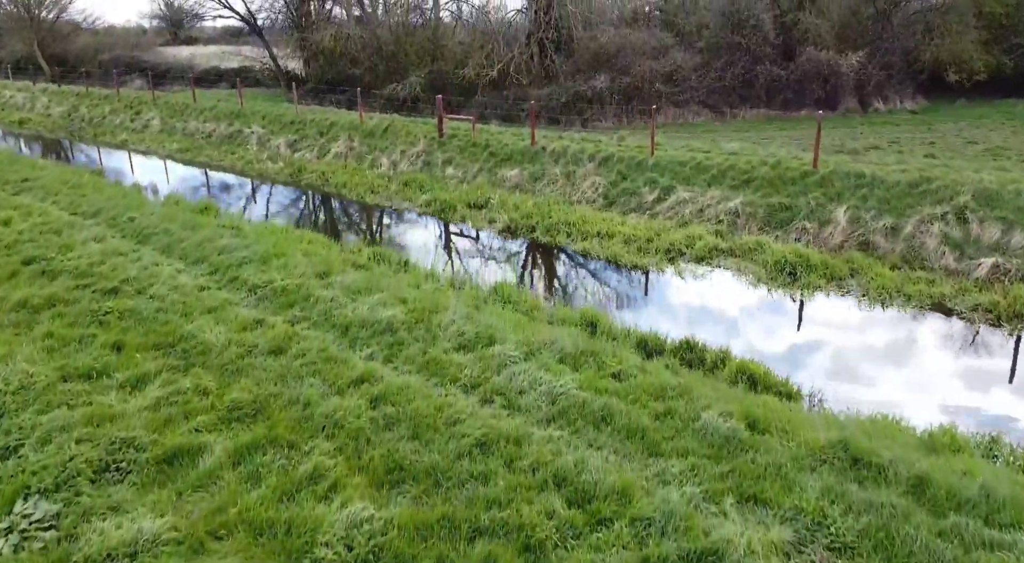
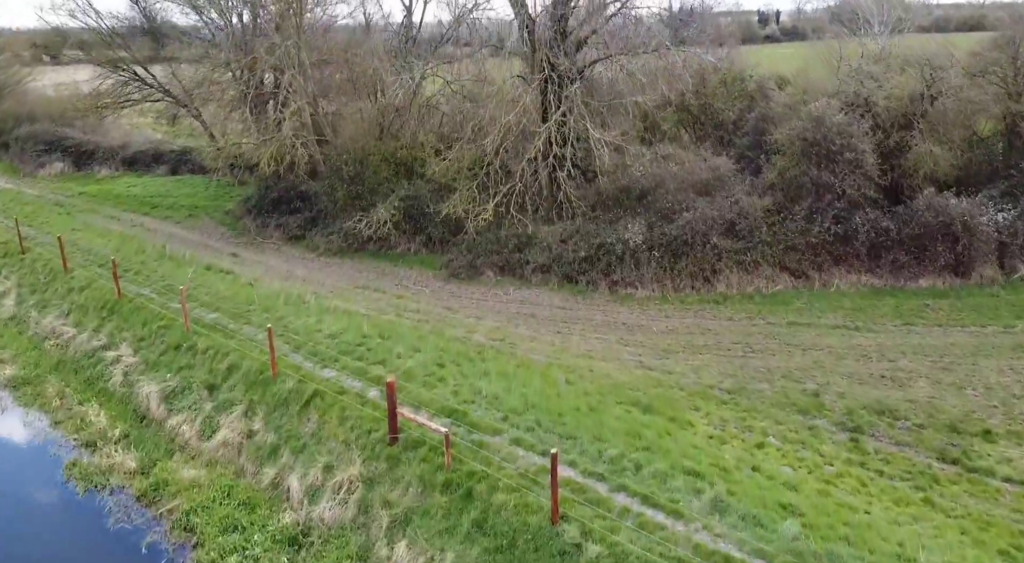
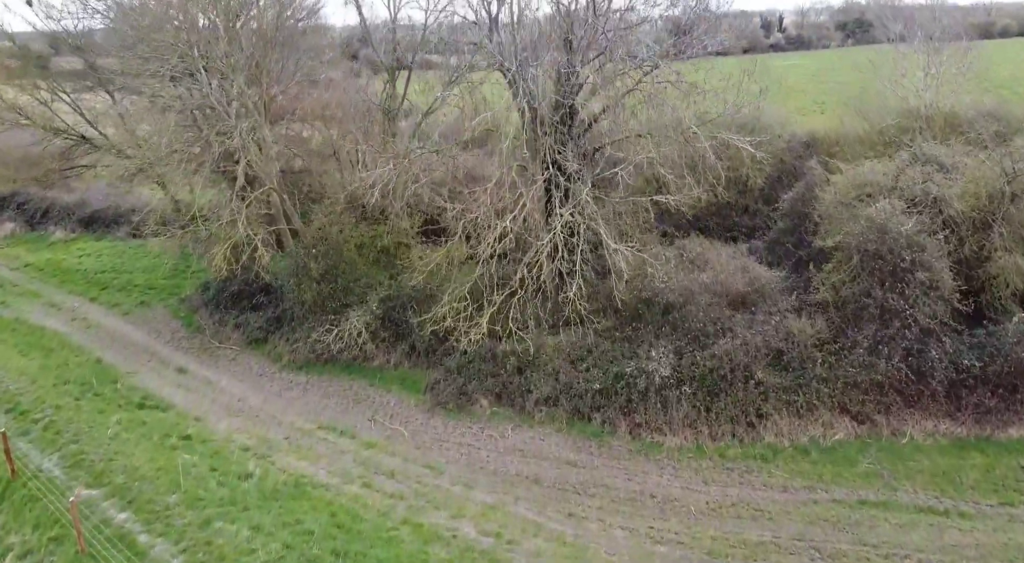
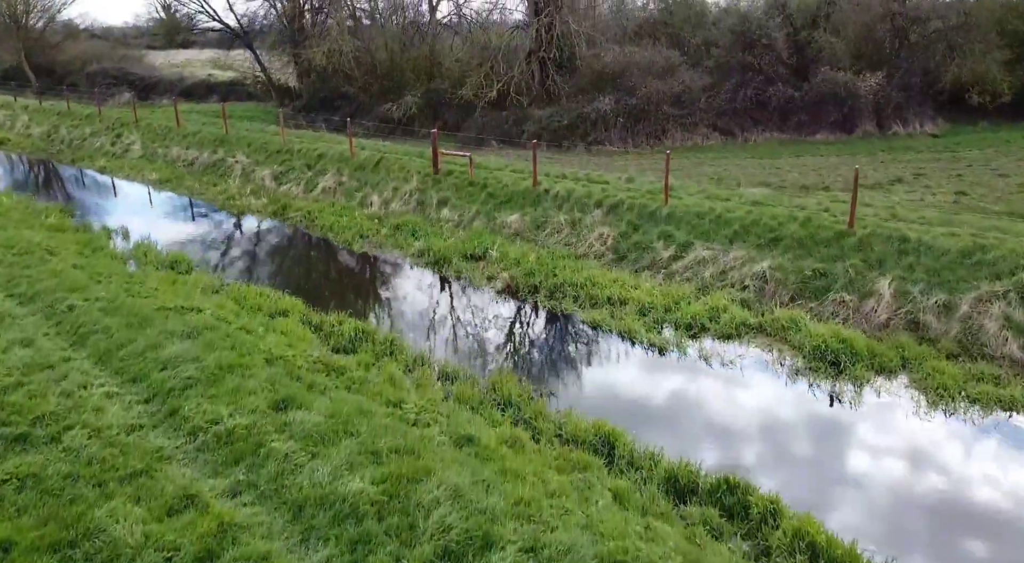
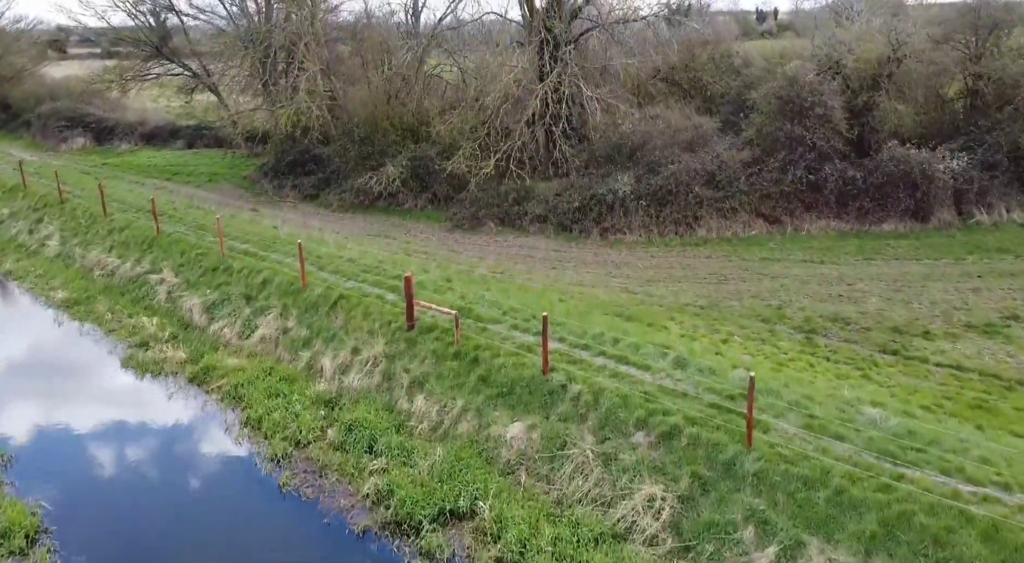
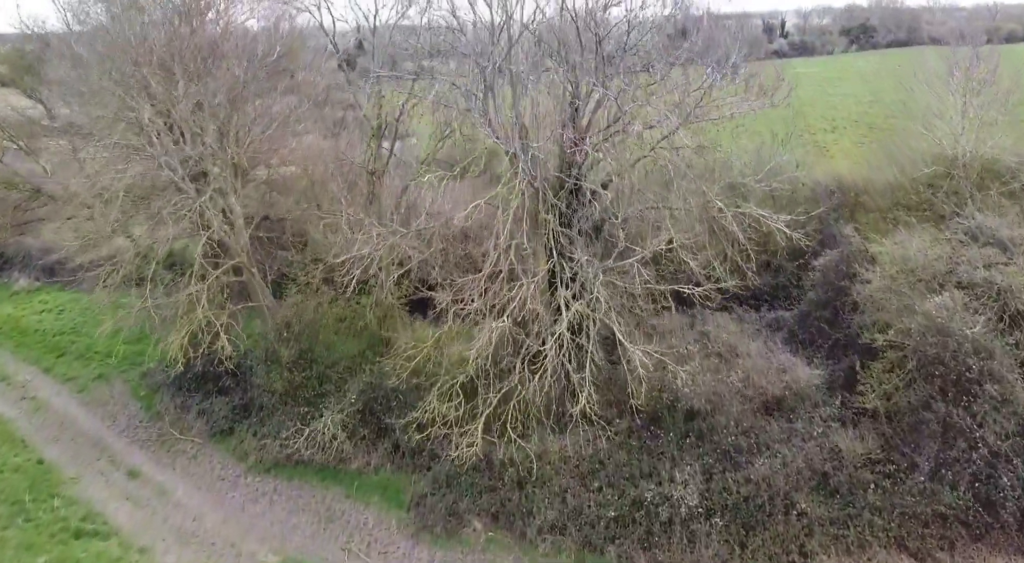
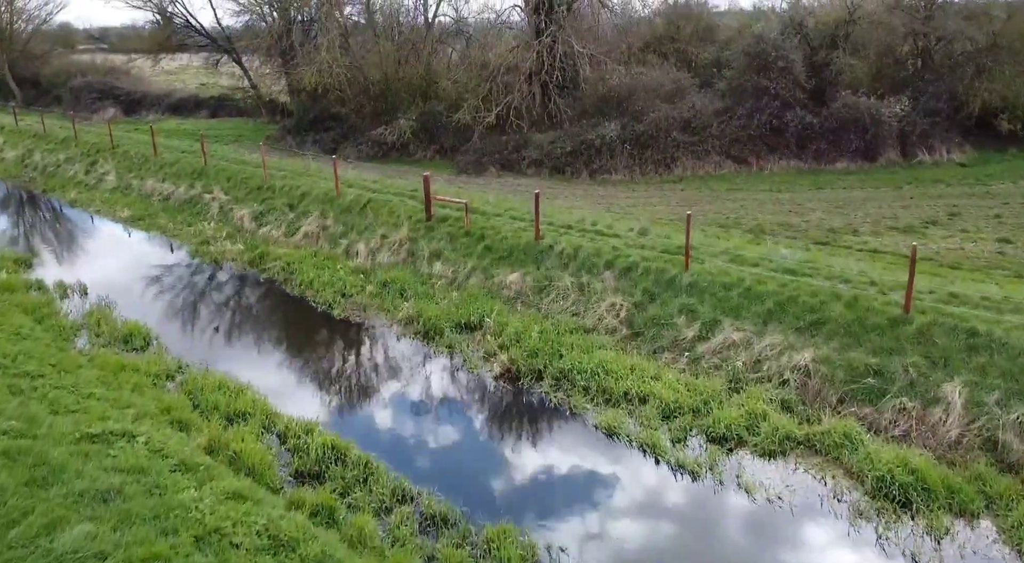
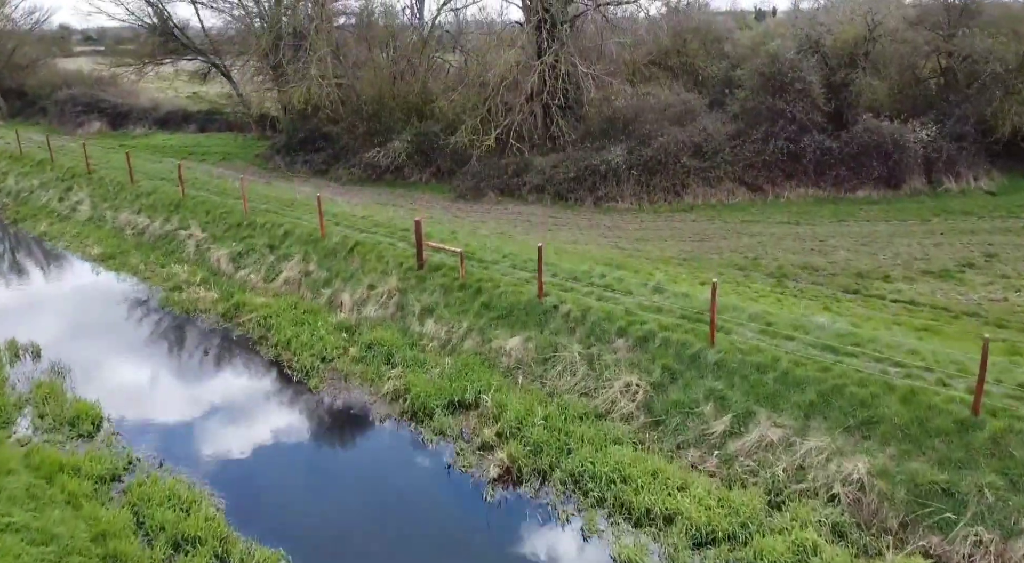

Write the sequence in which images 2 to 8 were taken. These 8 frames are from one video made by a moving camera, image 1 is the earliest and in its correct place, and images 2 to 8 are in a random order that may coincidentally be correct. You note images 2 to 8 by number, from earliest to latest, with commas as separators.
4, 7, 8, 5, 2, 3, 6
